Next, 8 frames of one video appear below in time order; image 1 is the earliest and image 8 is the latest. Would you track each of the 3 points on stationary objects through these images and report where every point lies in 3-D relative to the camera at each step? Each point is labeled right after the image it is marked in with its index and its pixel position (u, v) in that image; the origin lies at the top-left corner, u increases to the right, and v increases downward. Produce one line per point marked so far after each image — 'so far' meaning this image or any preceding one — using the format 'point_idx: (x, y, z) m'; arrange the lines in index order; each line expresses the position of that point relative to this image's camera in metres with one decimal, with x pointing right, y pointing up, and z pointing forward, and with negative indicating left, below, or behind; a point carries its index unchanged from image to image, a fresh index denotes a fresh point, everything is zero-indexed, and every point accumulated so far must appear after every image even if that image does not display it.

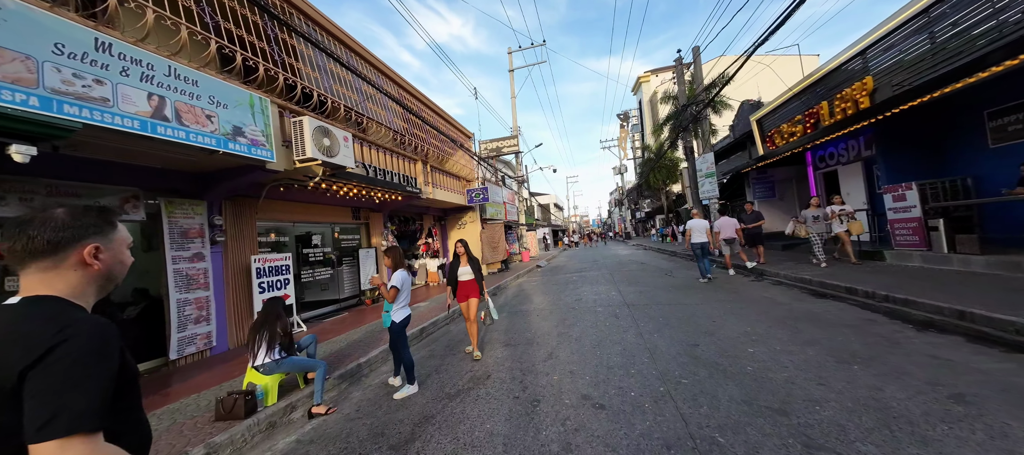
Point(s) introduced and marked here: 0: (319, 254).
0: (-5.0, -0.7, +8.2) m
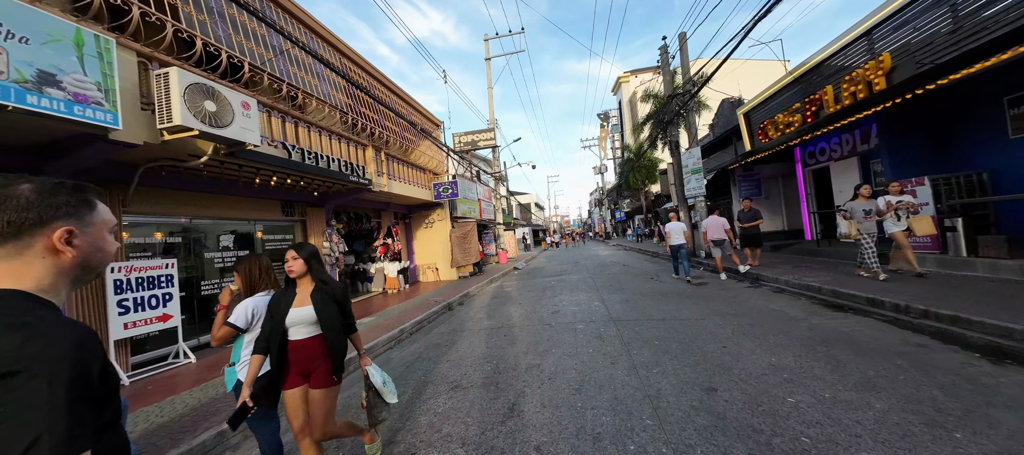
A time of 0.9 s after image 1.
0: (-5.7, -0.6, +6.6) m
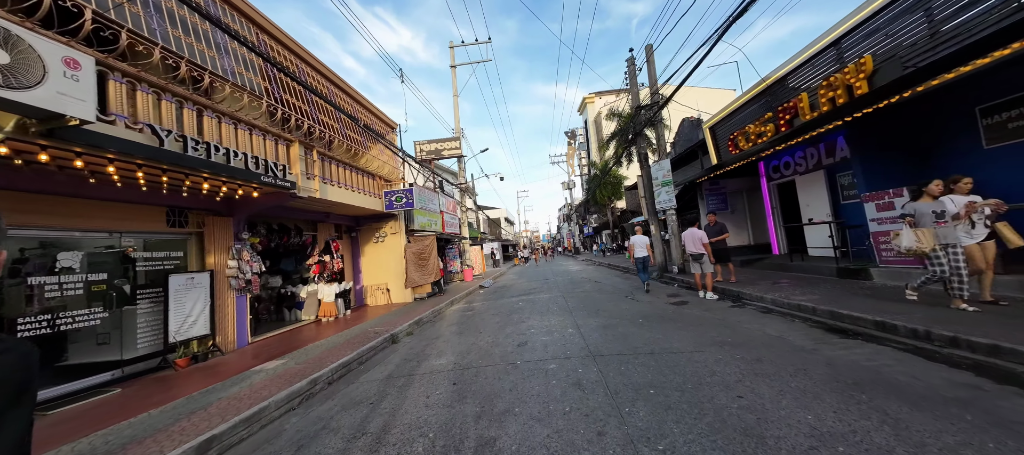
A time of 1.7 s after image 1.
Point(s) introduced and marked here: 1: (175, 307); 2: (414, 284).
0: (-6.4, -0.9, +4.8) m
1: (-5.9, -1.4, +5.6) m
2: (-3.4, -1.9, +10.9) m
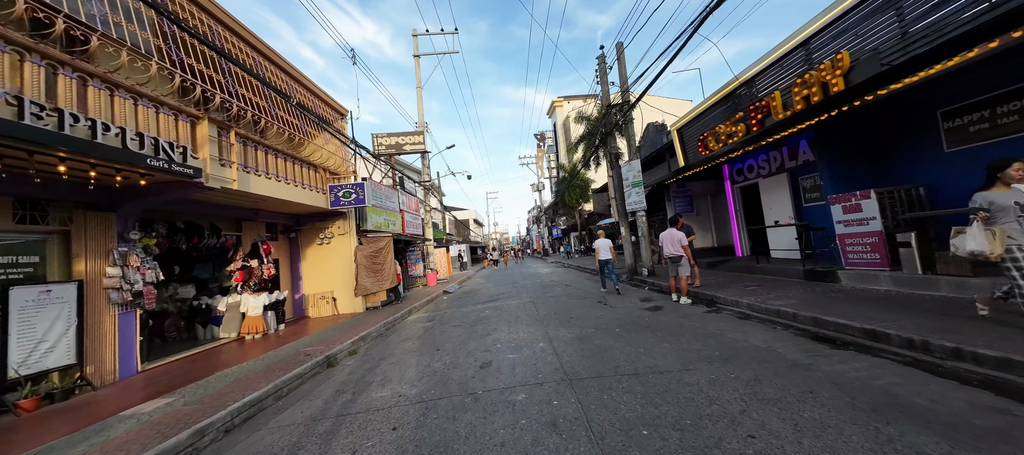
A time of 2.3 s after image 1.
0: (-6.9, -0.8, +3.4) m
1: (-6.4, -1.4, +4.2) m
2: (-4.5, -1.9, +9.7) m
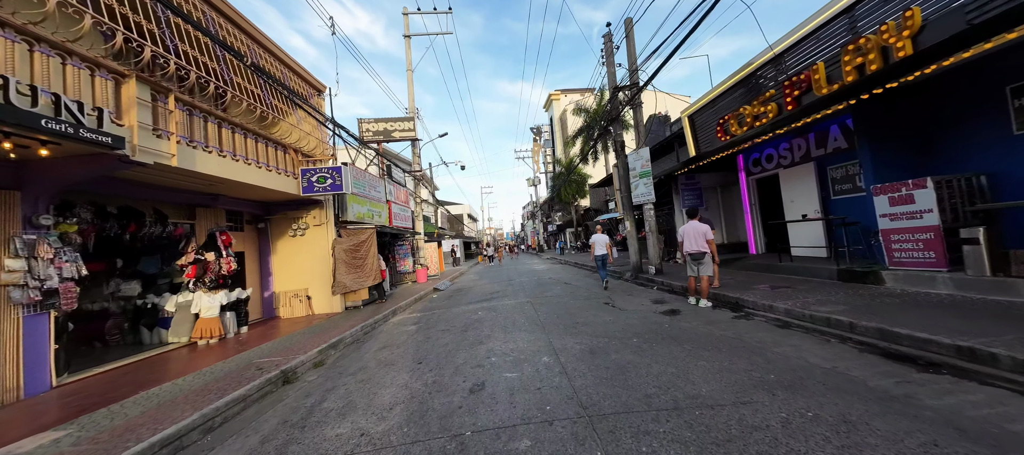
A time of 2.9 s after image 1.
0: (-6.8, -0.6, +2.3) m
1: (-6.4, -1.1, +3.1) m
2: (-4.6, -1.7, +8.7) m
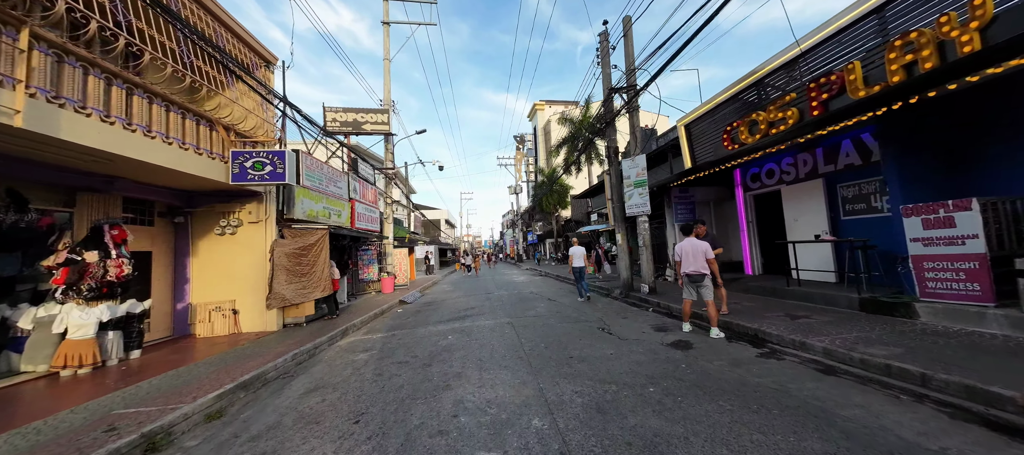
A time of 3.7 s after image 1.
0: (-6.8, -0.3, +0.6) m
1: (-6.5, -0.9, +1.5) m
2: (-5.1, -1.7, +7.1) m
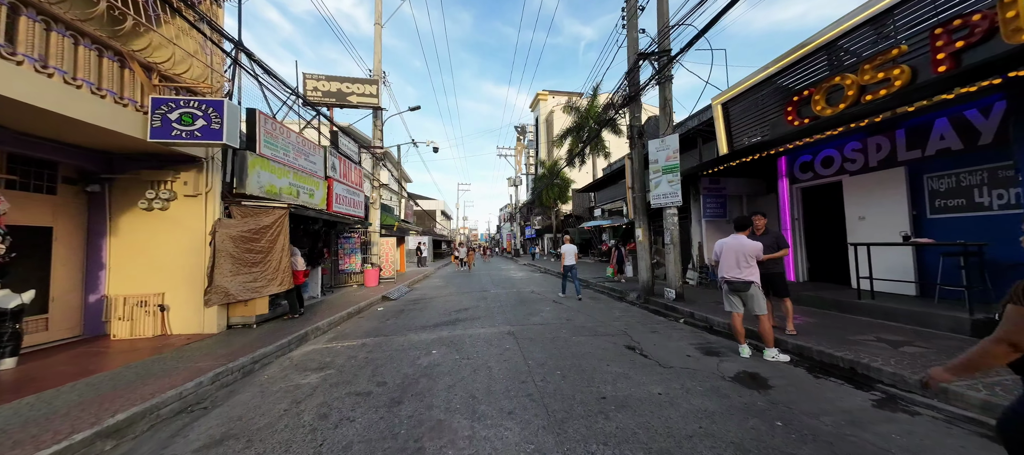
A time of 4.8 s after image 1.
0: (-6.7, +0.1, -0.9) m
1: (-6.4, -0.5, -0.1) m
2: (-5.0, -1.2, +5.6) m
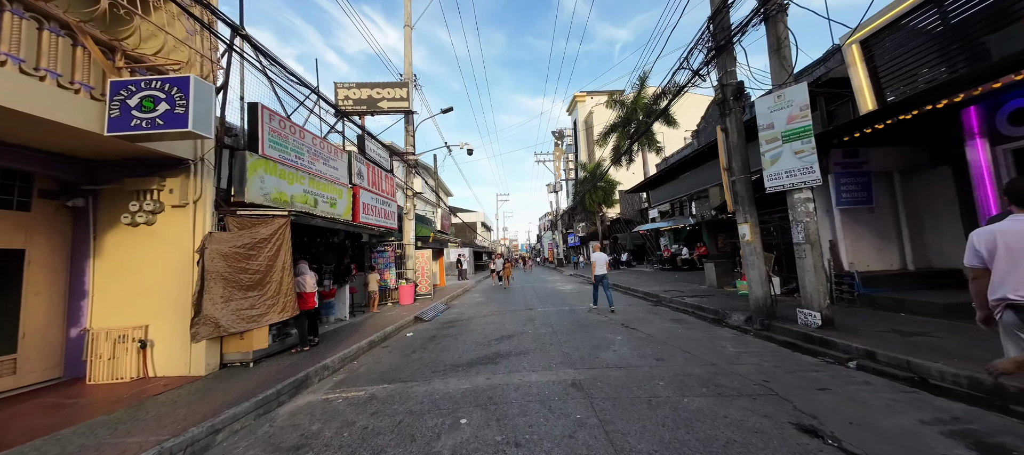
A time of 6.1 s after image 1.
0: (-6.7, 0.0, -1.8) m
1: (-6.3, -0.6, -1.0) m
2: (-4.2, -1.4, +4.5) m
